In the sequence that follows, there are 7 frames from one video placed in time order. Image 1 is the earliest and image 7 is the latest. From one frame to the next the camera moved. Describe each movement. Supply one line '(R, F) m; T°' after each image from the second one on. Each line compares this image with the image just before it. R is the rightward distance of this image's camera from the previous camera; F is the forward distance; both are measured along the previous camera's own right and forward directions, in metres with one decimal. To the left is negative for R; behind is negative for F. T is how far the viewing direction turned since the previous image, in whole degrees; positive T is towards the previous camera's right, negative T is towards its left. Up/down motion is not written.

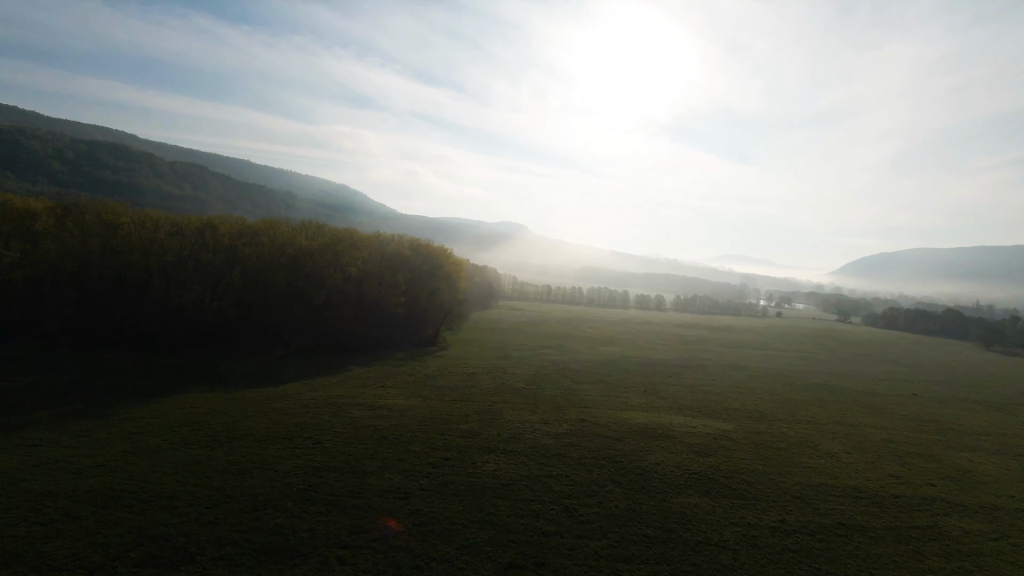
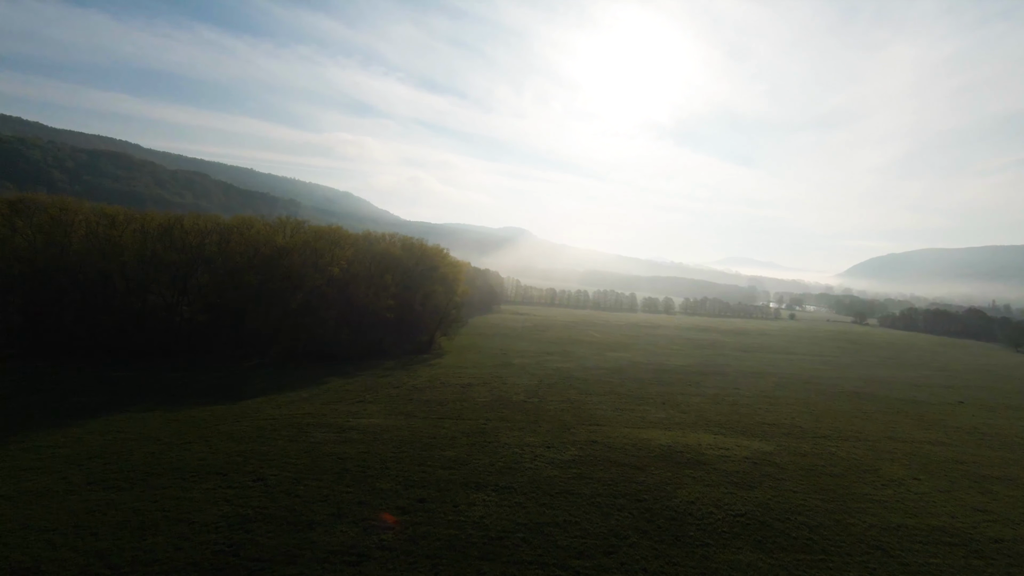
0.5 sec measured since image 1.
(+0.5, +5.6) m; -1°
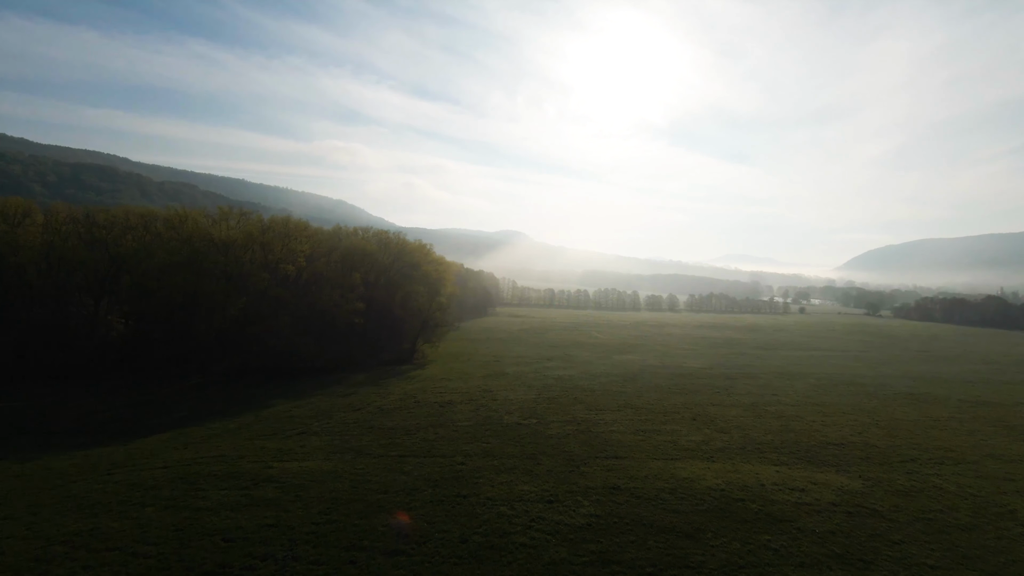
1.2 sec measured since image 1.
(+0.7, +8.4) m; 0°
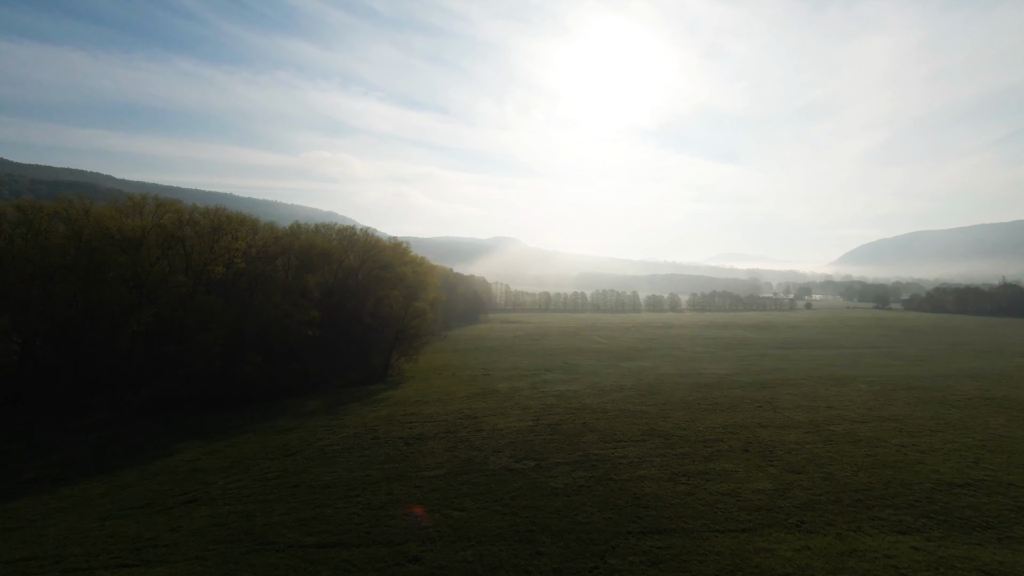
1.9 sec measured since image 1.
(+0.5, +8.5) m; +1°
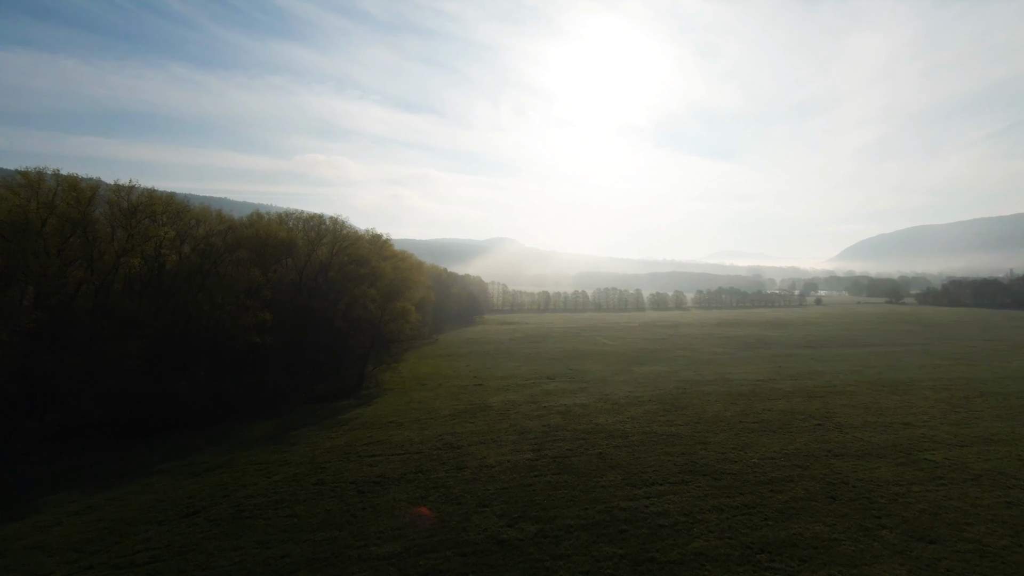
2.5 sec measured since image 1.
(+0.3, +7.0) m; 0°
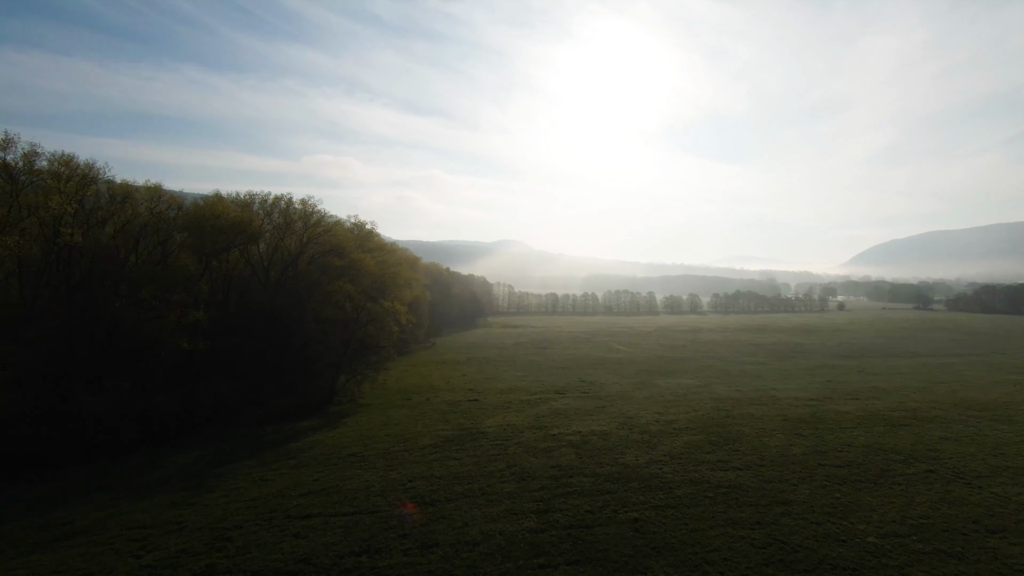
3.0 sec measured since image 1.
(+0.3, +7.0) m; -1°
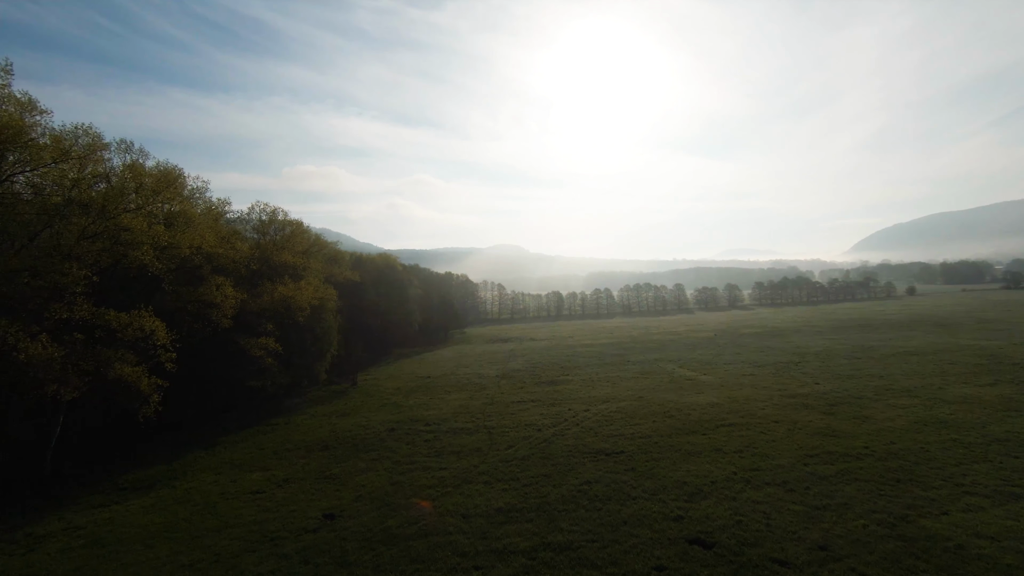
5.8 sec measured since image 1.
(+1.6, +31.1) m; 0°
